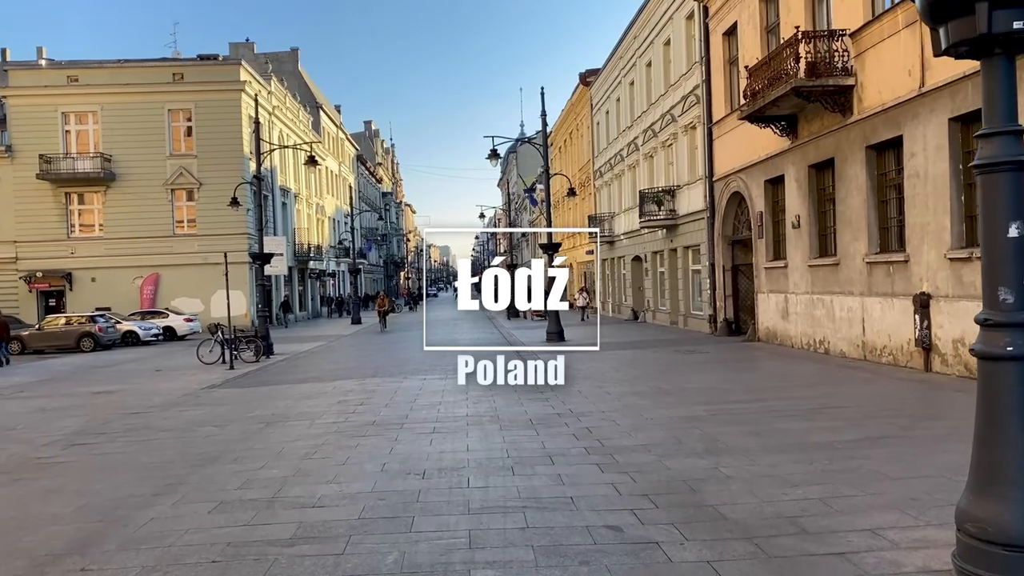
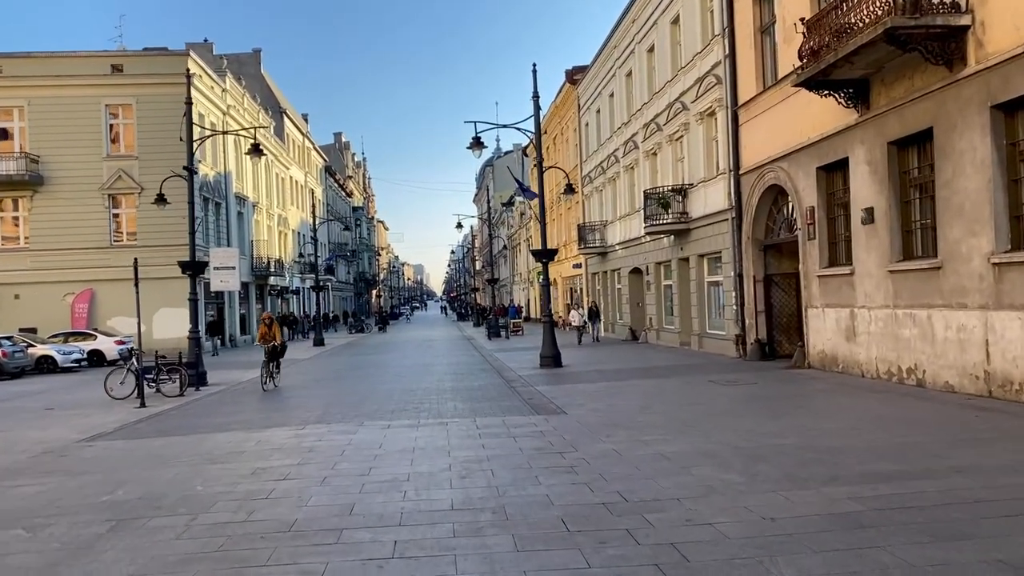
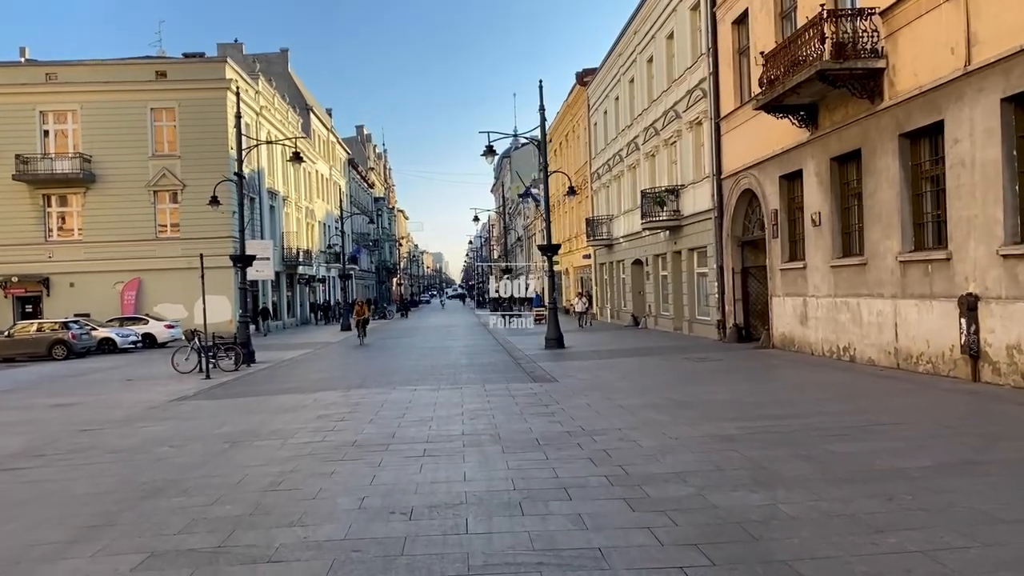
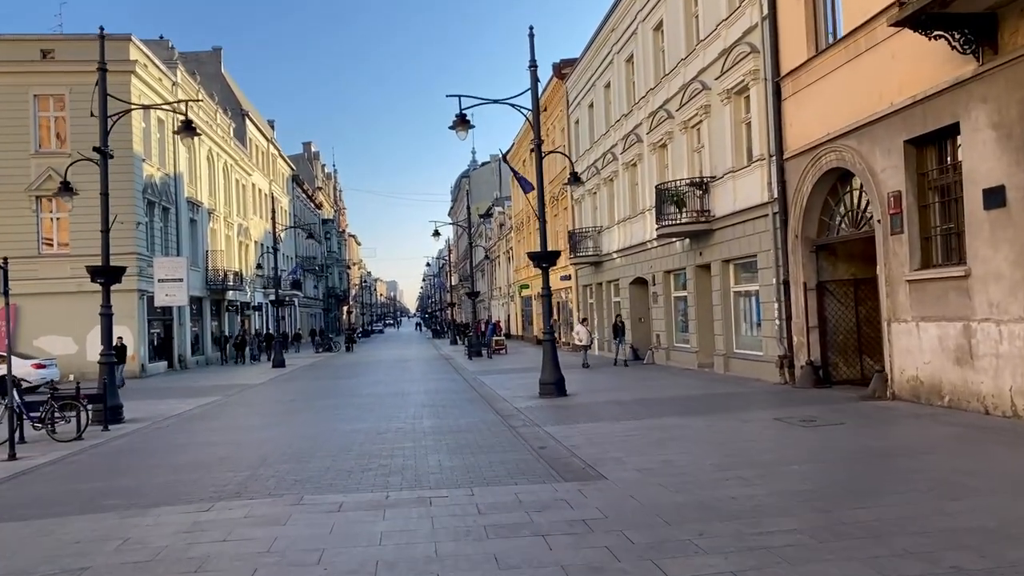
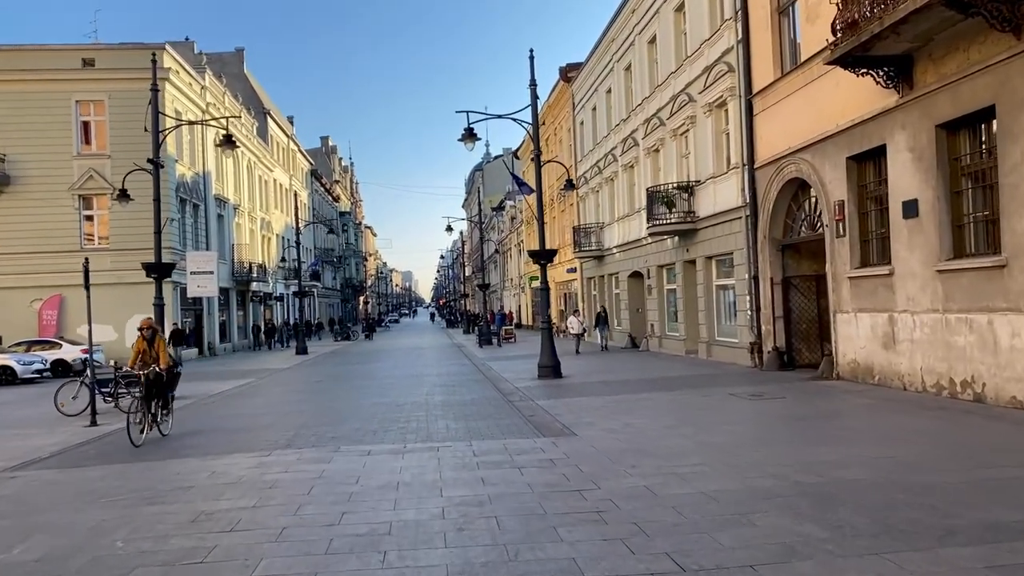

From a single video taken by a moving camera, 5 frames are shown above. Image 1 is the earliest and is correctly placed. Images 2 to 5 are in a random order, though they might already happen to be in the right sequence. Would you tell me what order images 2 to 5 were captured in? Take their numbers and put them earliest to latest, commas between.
3, 2, 5, 4
